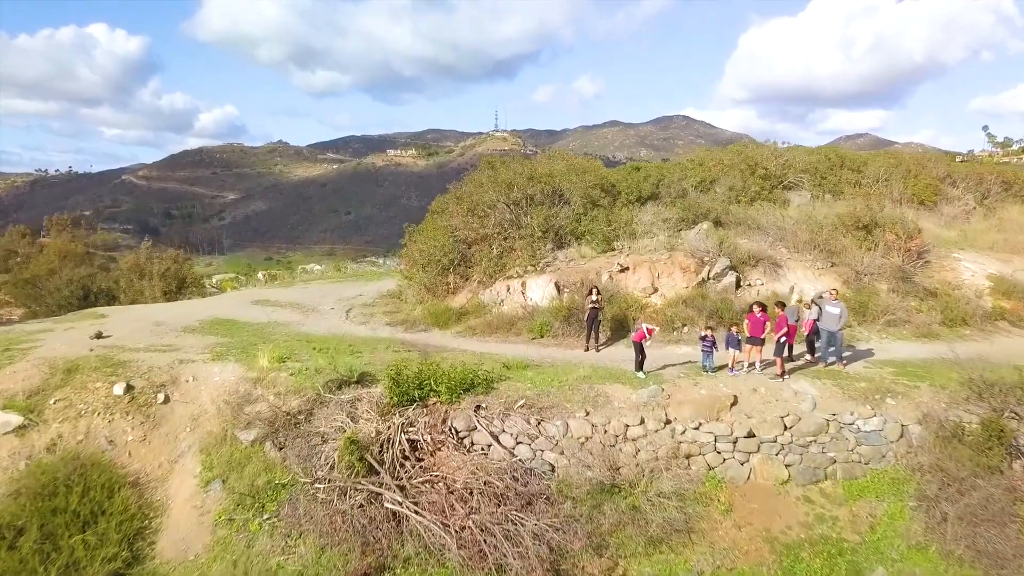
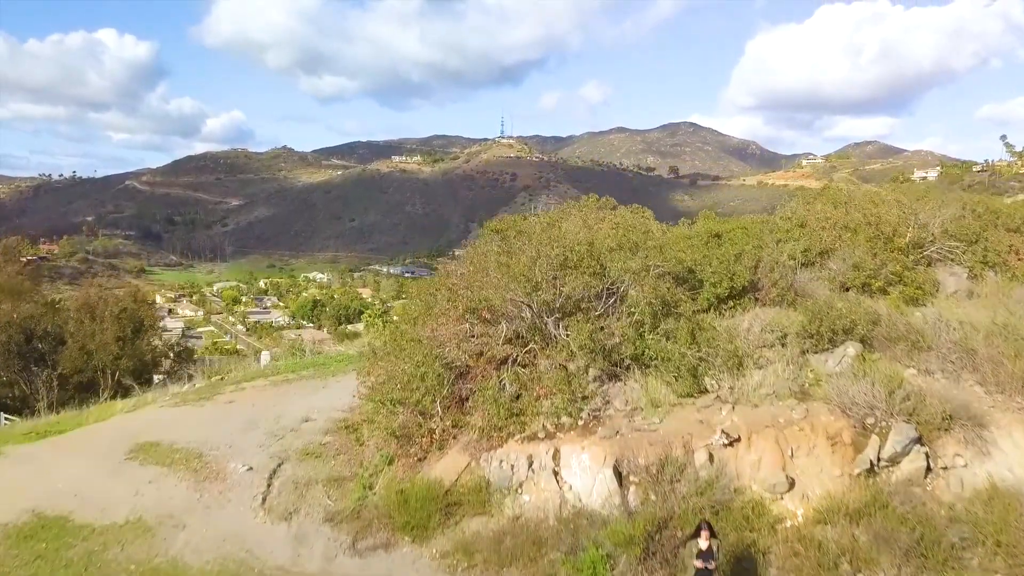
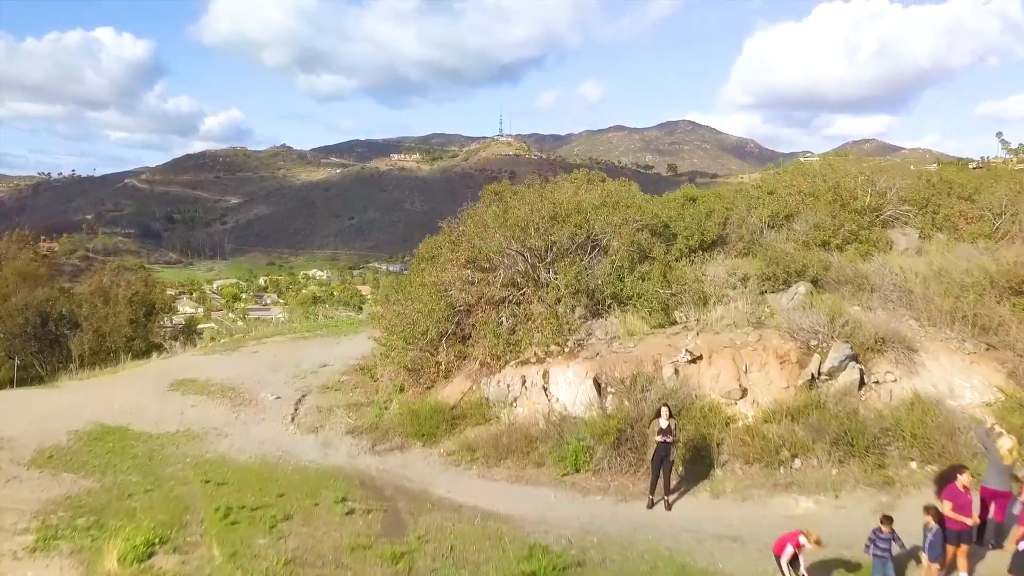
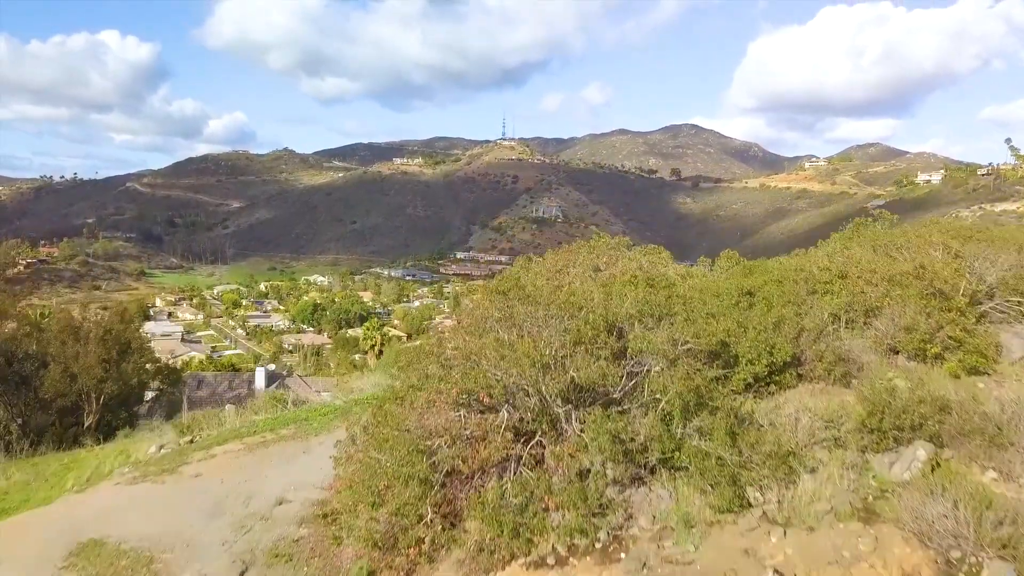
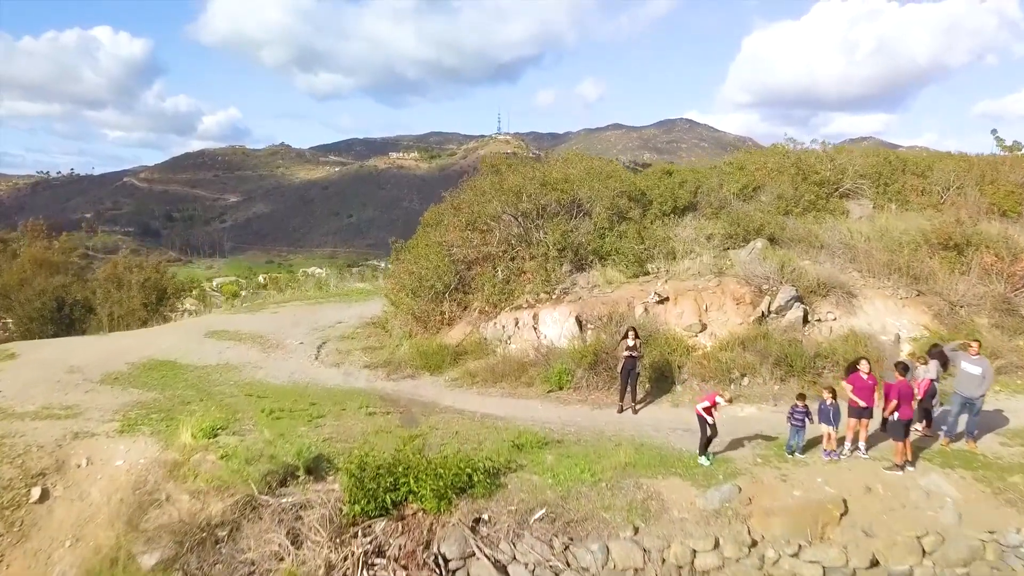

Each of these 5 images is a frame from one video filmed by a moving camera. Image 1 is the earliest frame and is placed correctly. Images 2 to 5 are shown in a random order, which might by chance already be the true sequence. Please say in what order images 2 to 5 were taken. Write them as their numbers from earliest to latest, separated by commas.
5, 3, 2, 4
